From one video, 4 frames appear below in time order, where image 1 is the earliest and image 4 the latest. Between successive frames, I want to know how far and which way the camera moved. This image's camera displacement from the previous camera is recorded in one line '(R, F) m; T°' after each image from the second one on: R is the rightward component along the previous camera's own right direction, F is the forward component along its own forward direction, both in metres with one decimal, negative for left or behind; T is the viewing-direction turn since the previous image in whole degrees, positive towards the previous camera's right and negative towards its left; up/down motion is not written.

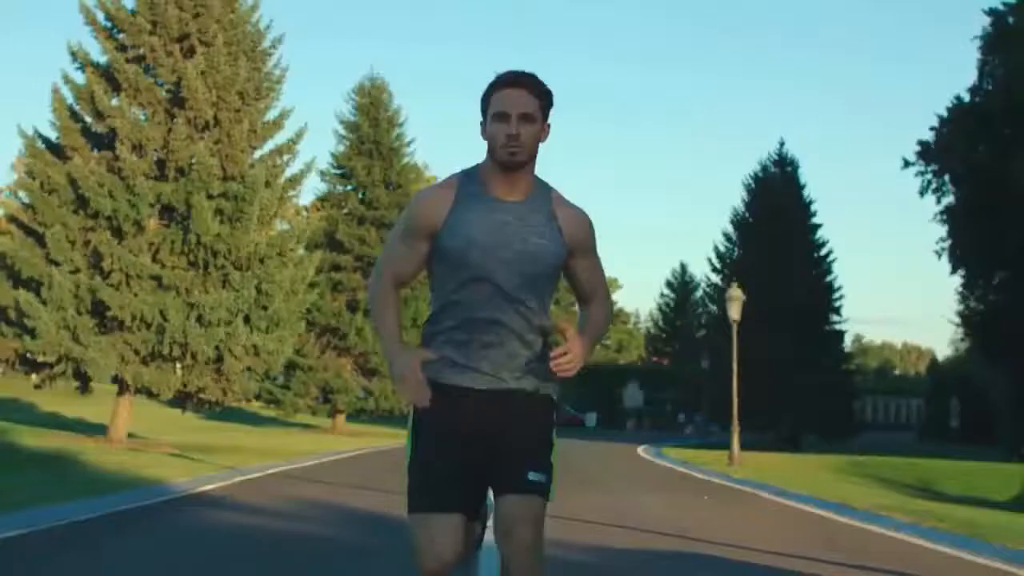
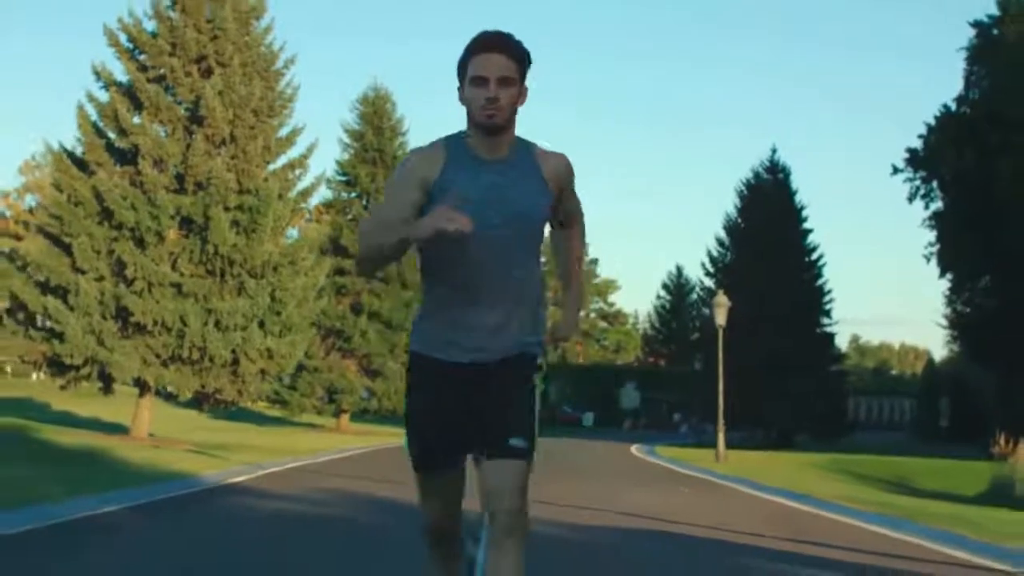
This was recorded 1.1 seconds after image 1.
(0.0, -1.1) m; 0°
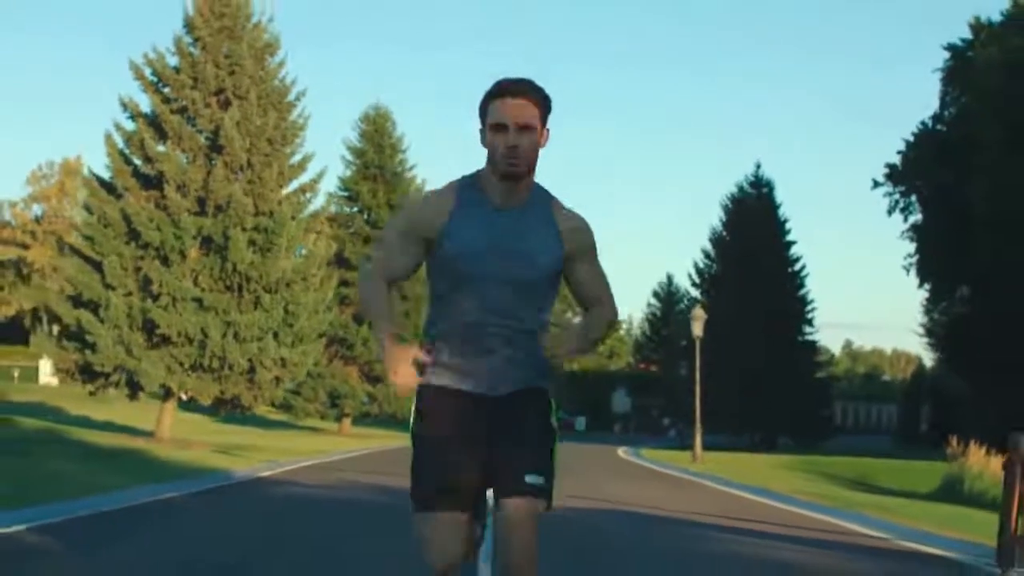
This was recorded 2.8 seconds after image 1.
(0.0, -1.7) m; 0°
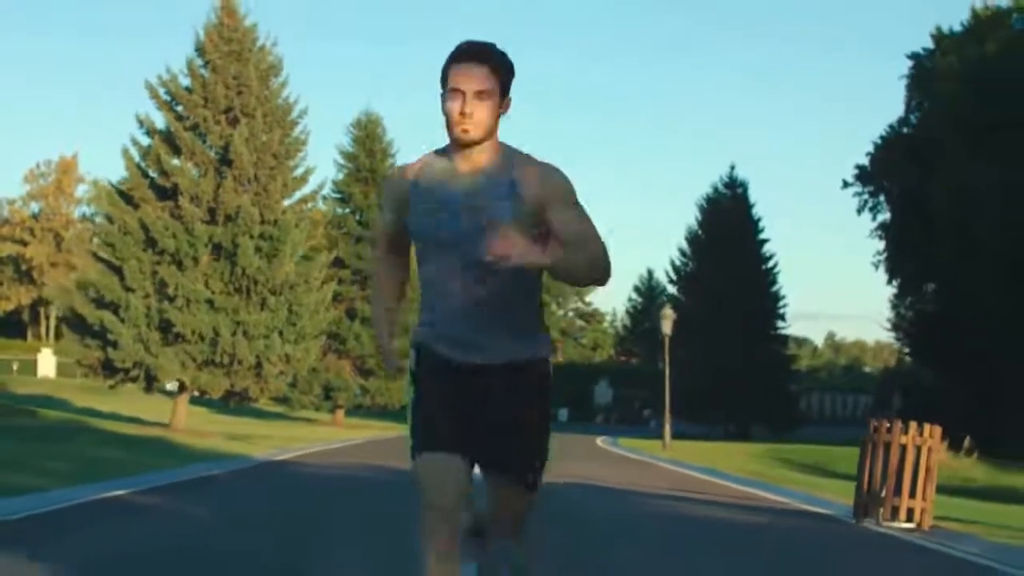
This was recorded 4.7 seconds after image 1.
(0.0, -1.9) m; +1°
